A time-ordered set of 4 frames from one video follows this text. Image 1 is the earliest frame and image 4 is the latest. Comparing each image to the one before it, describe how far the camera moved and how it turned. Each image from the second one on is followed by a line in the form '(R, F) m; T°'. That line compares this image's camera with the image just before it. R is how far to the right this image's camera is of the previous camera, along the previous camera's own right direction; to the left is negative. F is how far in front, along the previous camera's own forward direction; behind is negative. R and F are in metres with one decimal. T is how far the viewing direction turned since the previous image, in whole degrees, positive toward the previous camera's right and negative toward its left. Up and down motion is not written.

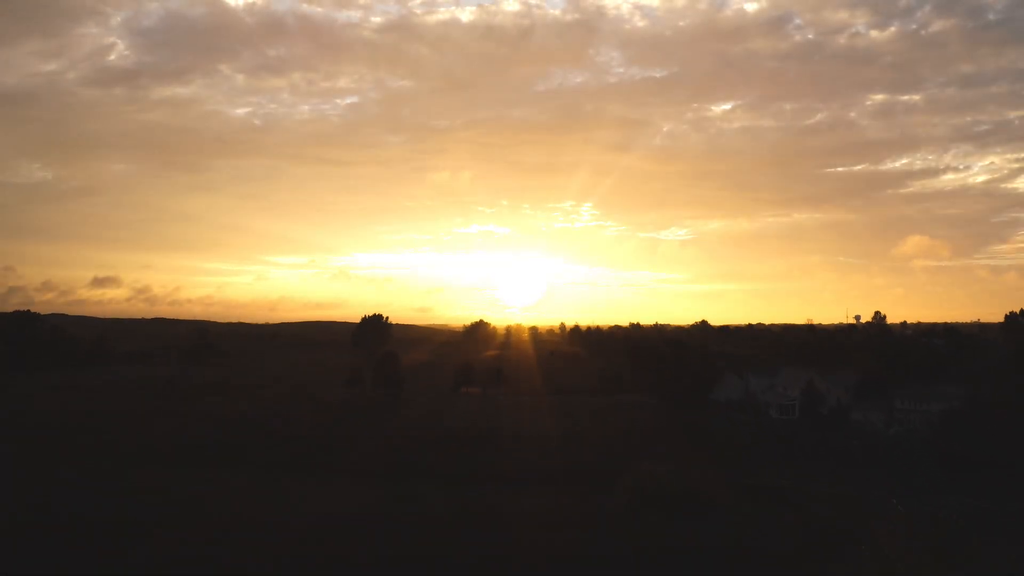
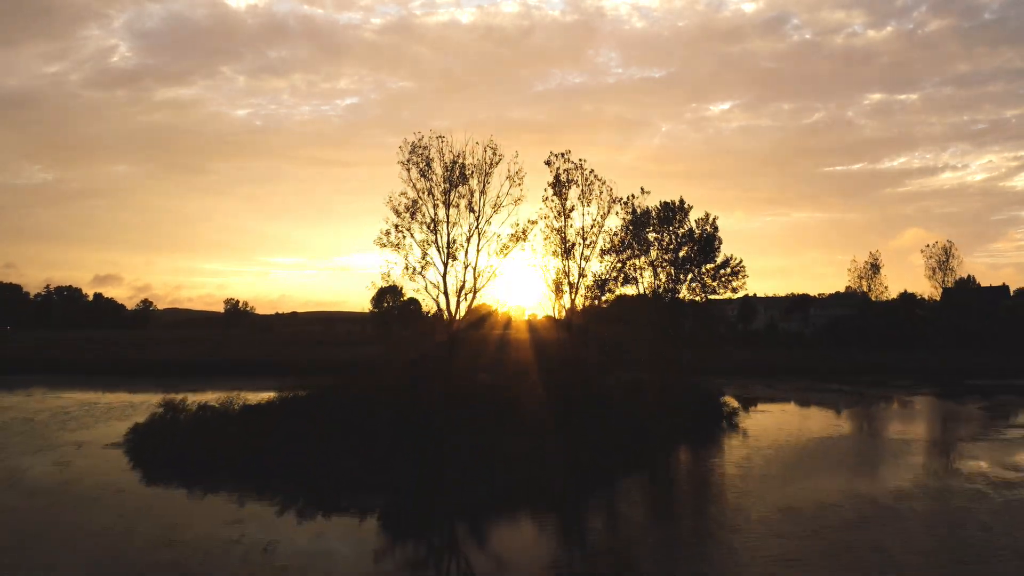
(0.0, -14.2) m; 0°
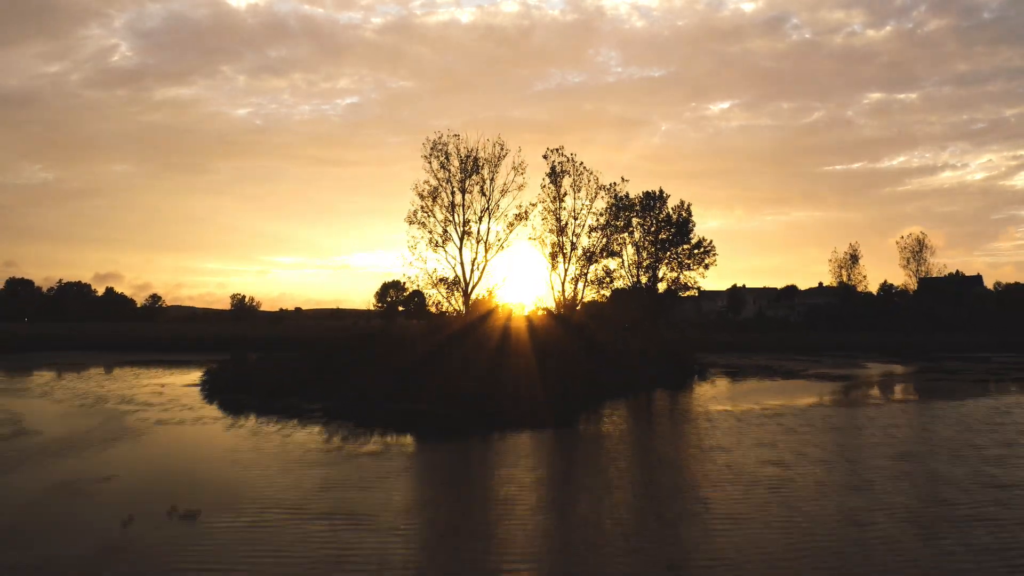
(-0.1, -3.8) m; 0°
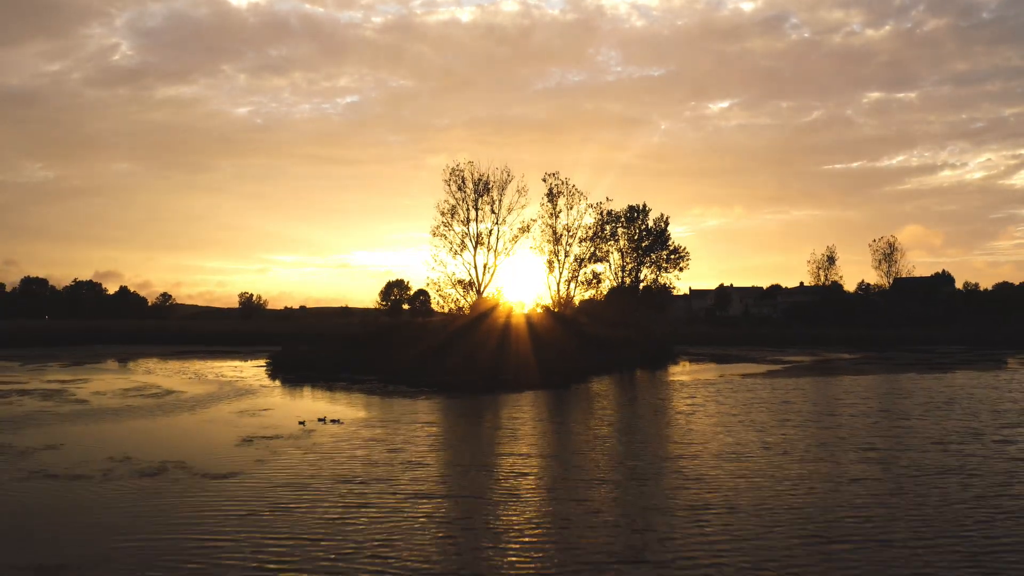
(-0.2, -4.9) m; 0°
